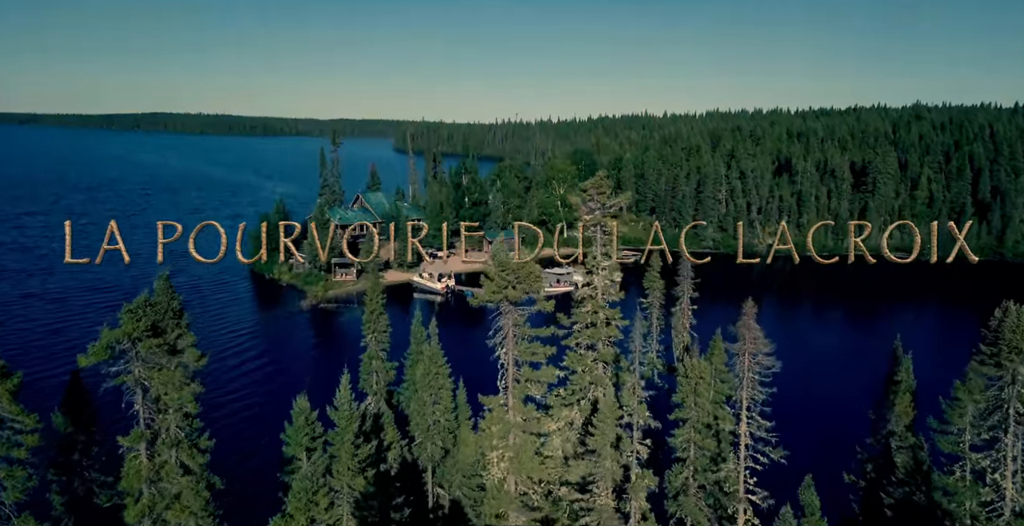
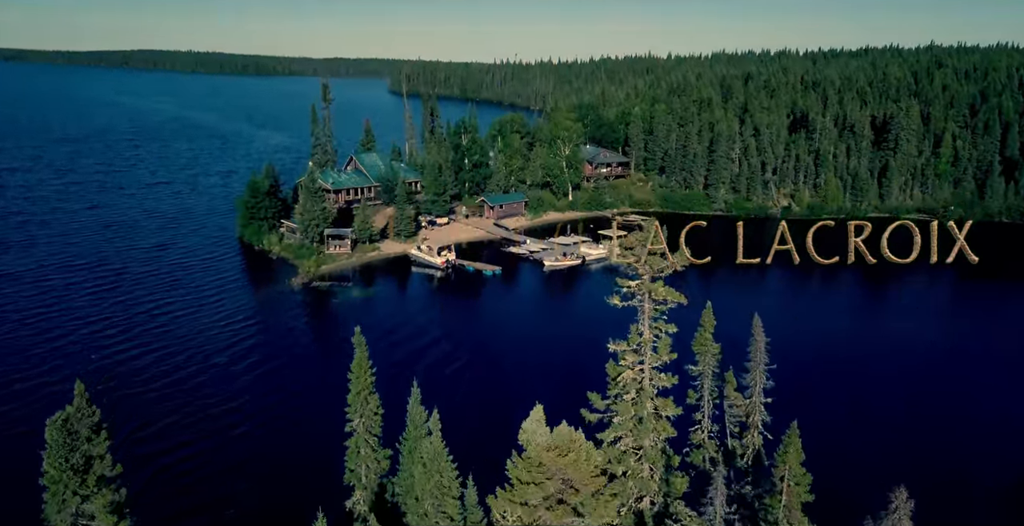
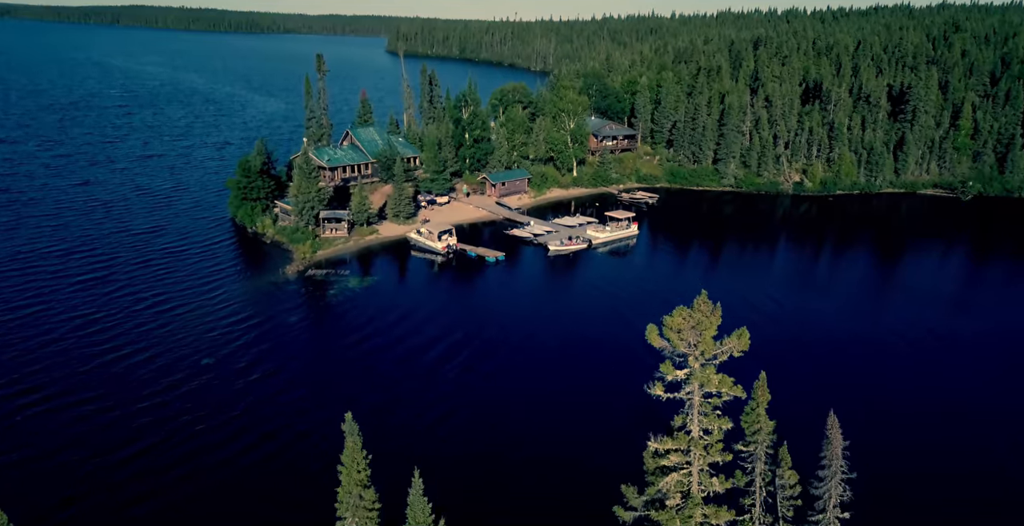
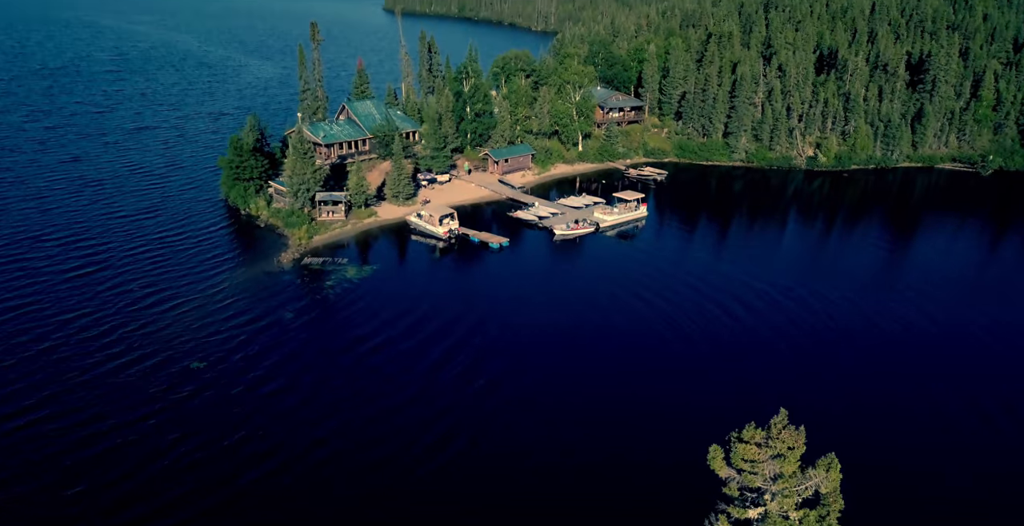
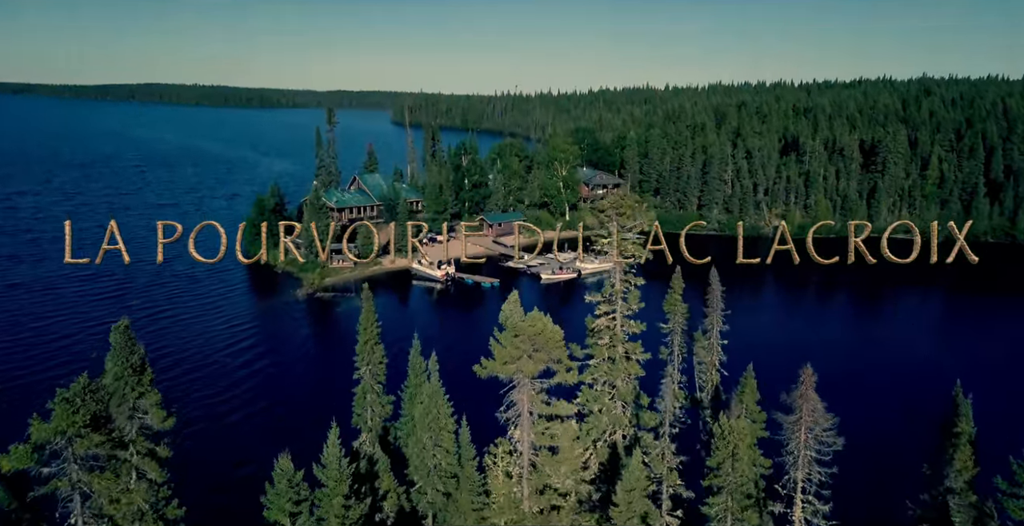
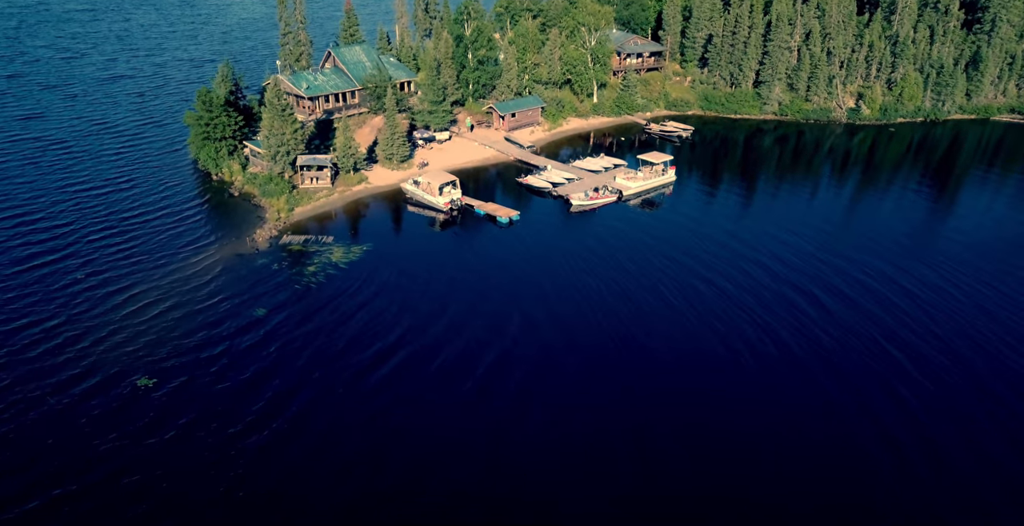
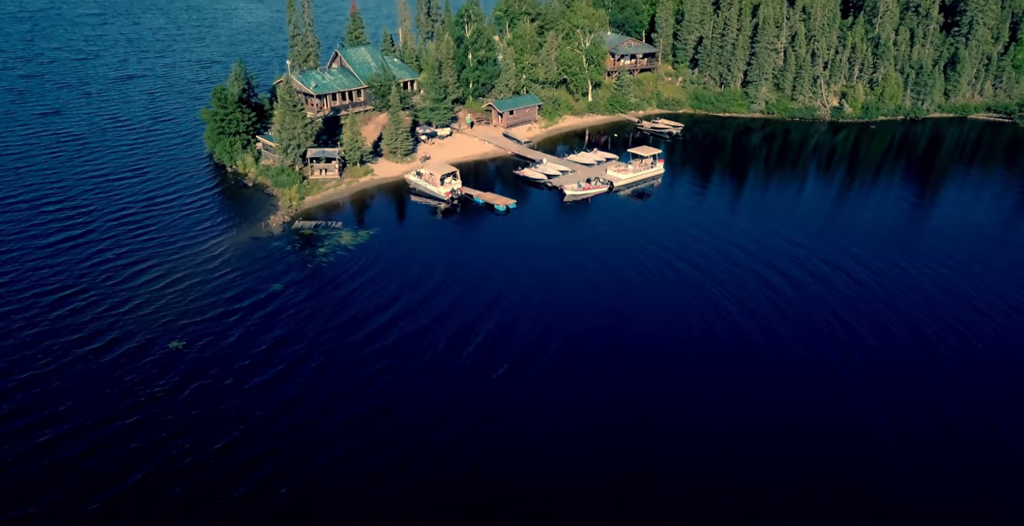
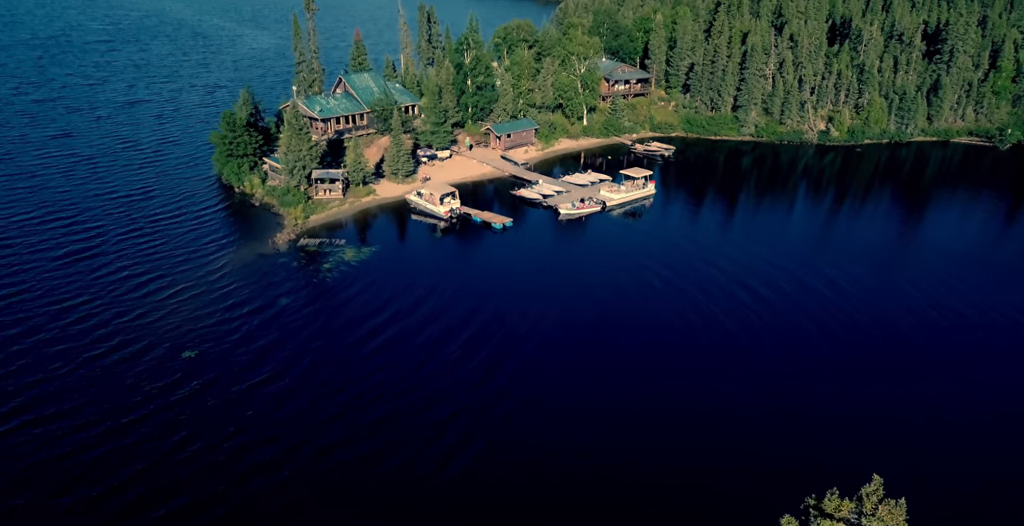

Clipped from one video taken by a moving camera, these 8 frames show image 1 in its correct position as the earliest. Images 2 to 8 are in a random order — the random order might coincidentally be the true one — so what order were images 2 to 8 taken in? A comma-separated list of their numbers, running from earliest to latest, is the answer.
5, 2, 3, 4, 8, 7, 6
